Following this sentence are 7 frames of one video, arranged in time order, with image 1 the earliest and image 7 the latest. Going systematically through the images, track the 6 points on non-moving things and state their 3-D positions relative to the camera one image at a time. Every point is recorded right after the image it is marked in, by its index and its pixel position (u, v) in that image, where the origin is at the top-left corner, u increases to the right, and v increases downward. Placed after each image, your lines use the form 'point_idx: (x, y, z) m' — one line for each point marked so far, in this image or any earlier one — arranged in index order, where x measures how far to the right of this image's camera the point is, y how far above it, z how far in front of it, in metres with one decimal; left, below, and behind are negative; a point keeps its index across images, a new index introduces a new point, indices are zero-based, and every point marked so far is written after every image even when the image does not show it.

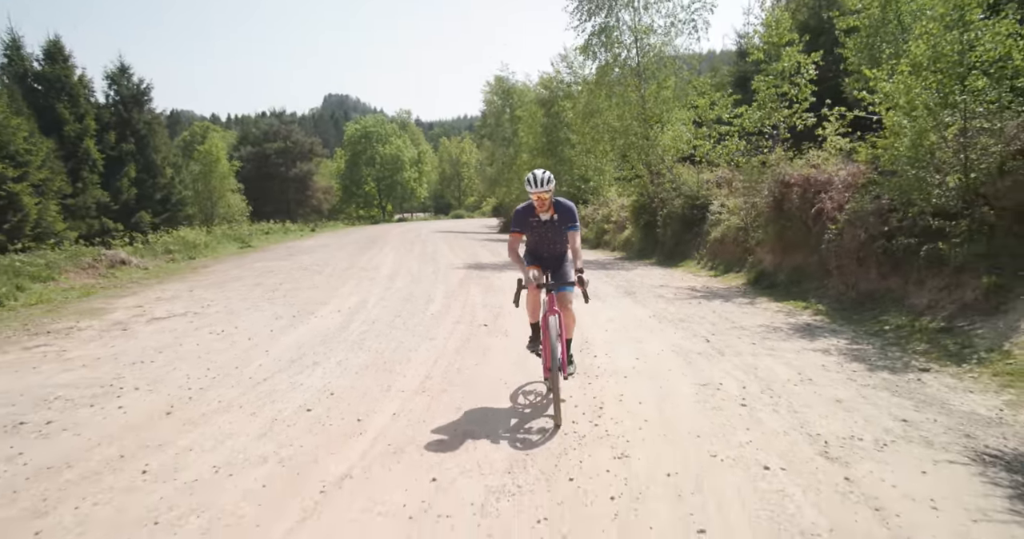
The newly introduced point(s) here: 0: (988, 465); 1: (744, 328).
0: (+3.0, -1.2, +4.2) m
1: (+3.0, -0.8, +8.8) m
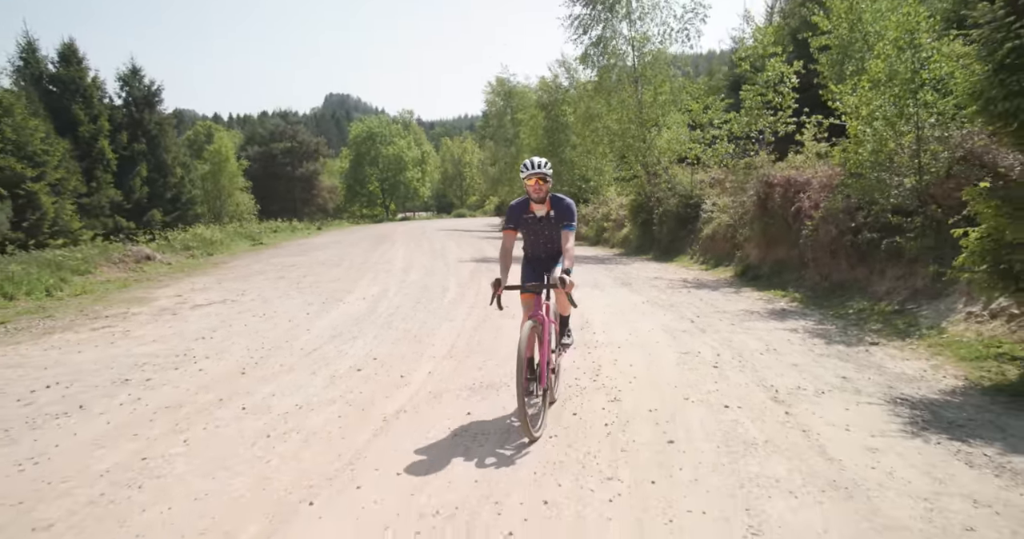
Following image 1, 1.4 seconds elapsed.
0: (+3.1, -1.1, +5.4) m
1: (+3.2, -0.6, +10.0) m
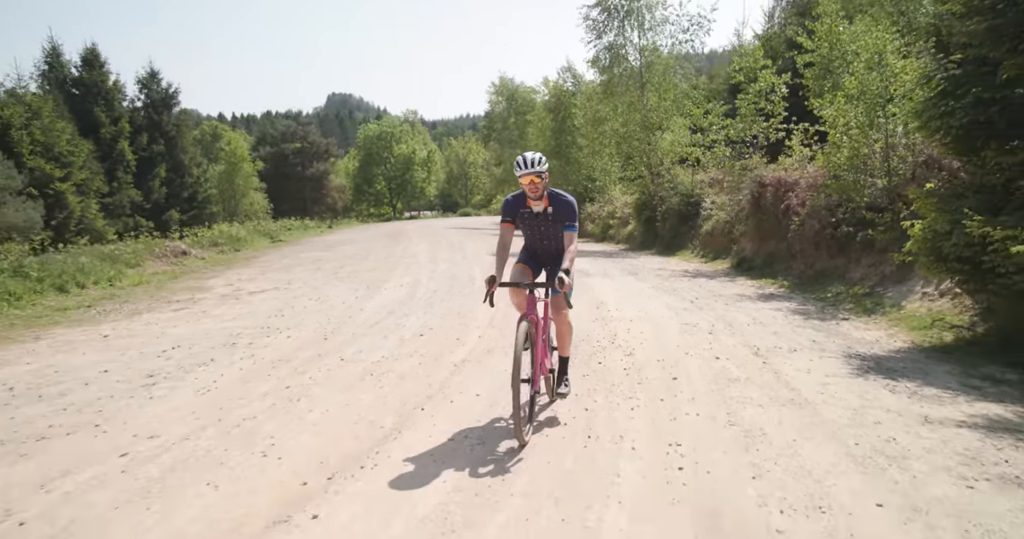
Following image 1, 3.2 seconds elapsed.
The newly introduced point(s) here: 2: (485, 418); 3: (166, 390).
0: (+3.5, -0.9, +6.9) m
1: (+3.6, -0.5, +11.5) m
2: (-0.2, -1.1, +4.9) m
3: (-3.0, -1.1, +5.8) m
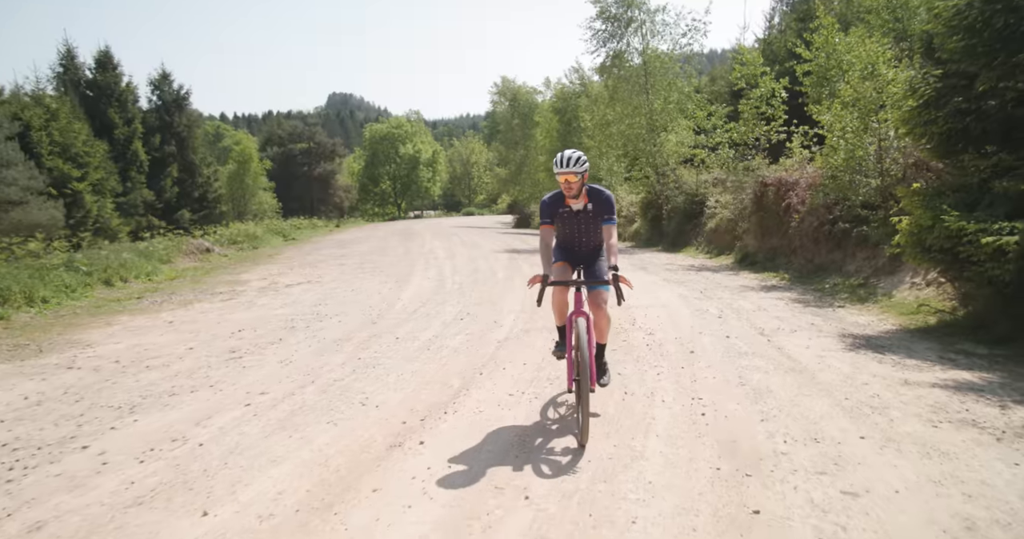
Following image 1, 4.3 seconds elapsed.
0: (+3.9, -0.8, +7.9) m
1: (+4.0, -0.3, +12.4) m
2: (+0.2, -0.9, +5.8) m
3: (-2.6, -0.9, +6.8) m
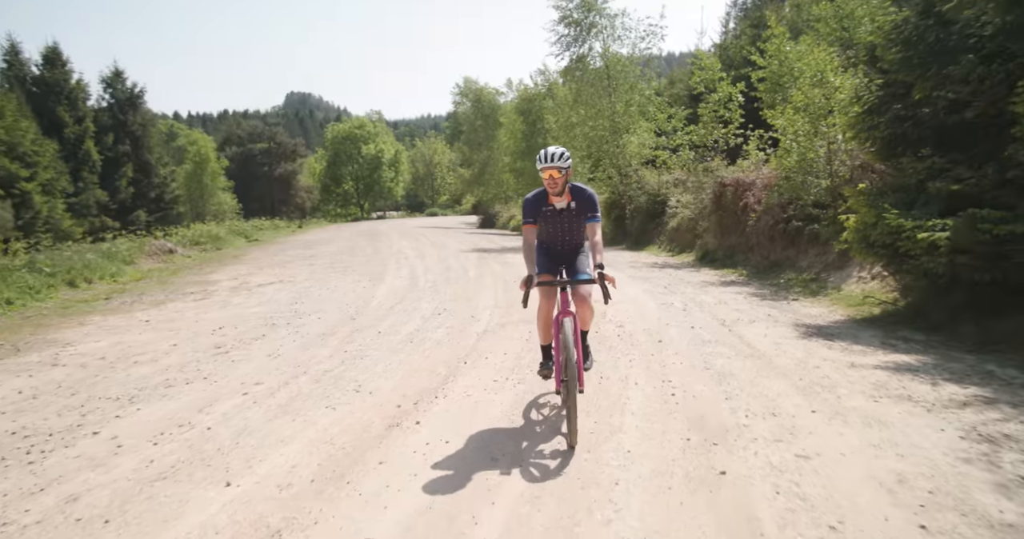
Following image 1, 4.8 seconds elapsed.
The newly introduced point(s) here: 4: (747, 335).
0: (+3.6, -0.7, +8.5) m
1: (+3.4, -0.3, +13.0) m
2: (+0.1, -0.9, +6.2) m
3: (-2.8, -0.9, +7.0) m
4: (+2.8, -0.8, +7.8) m
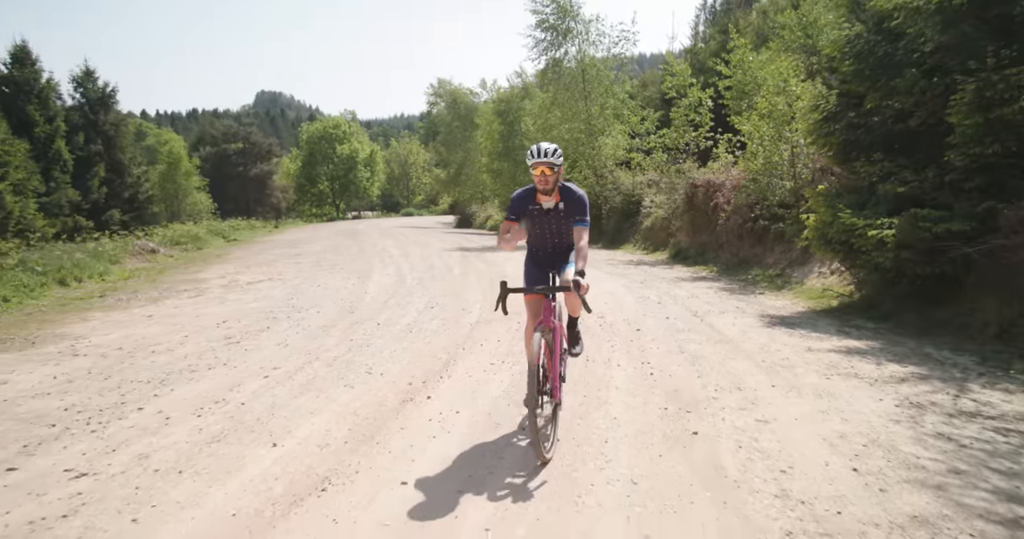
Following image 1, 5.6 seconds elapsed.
0: (+3.5, -0.7, +9.2) m
1: (+3.1, -0.2, +13.8) m
2: (0.0, -0.8, +6.9) m
3: (-2.9, -0.9, +7.5) m
4: (+2.6, -0.7, +8.6) m
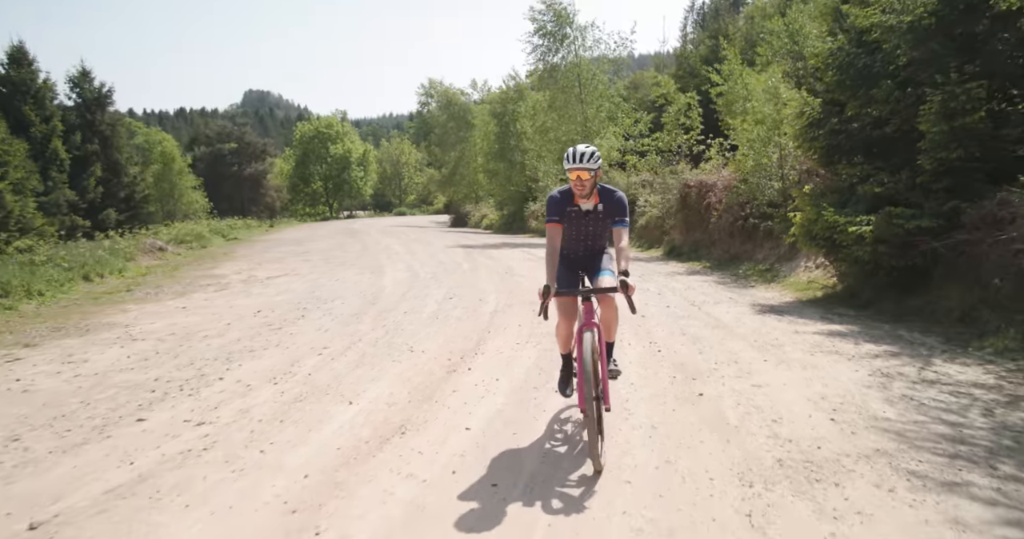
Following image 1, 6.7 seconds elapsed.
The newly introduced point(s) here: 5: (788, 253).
0: (+3.7, -0.6, +10.1) m
1: (+3.2, -0.1, +14.7) m
2: (+0.2, -0.7, +7.7) m
3: (-2.7, -0.8, +8.3) m
4: (+2.8, -0.6, +9.5) m
5: (+5.7, +0.3, +13.7) m
